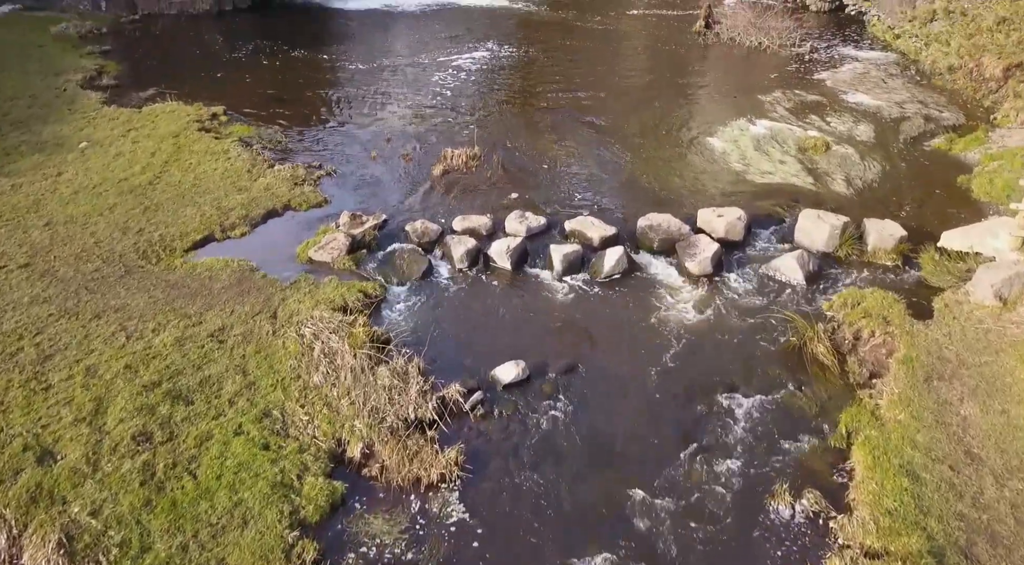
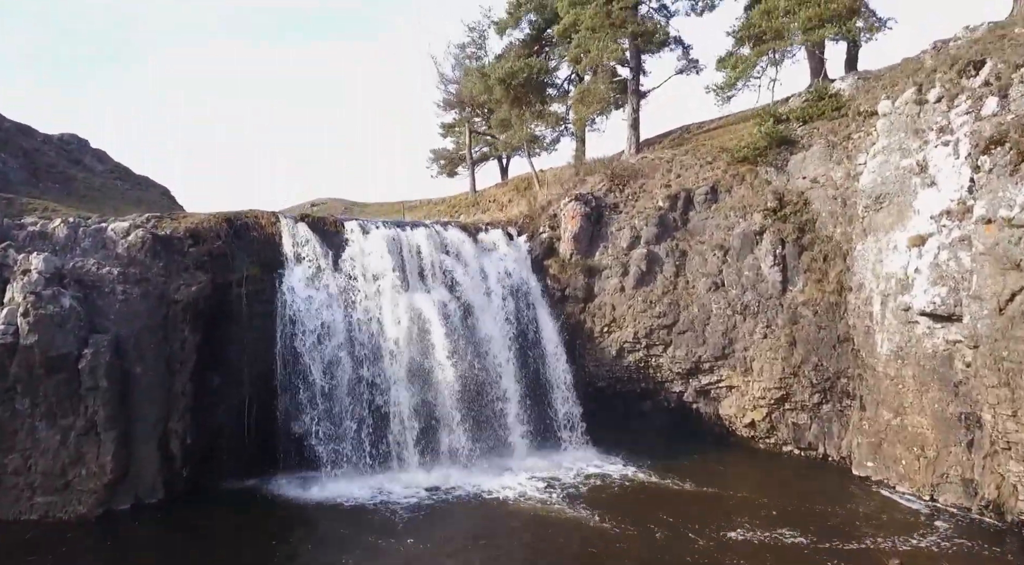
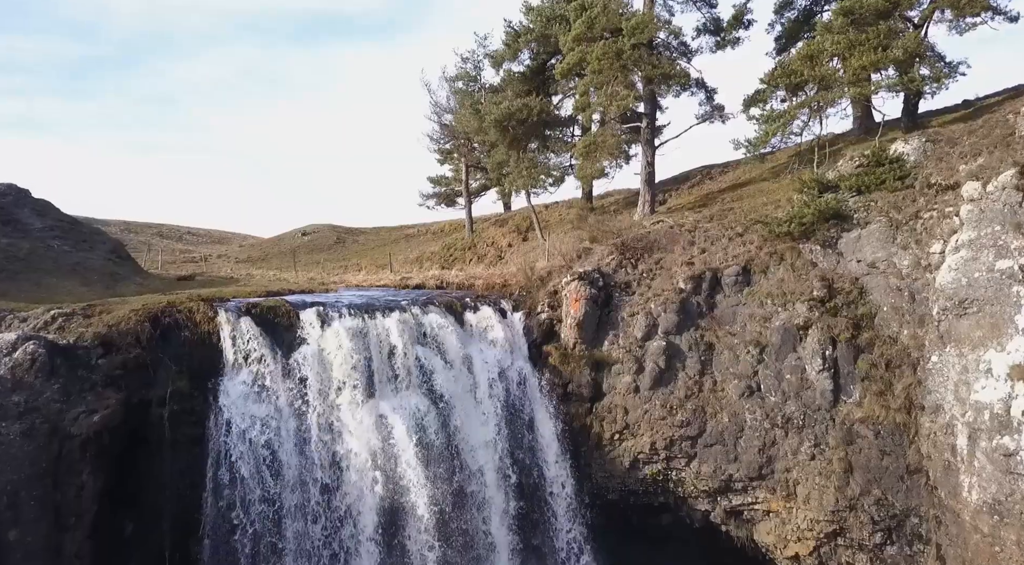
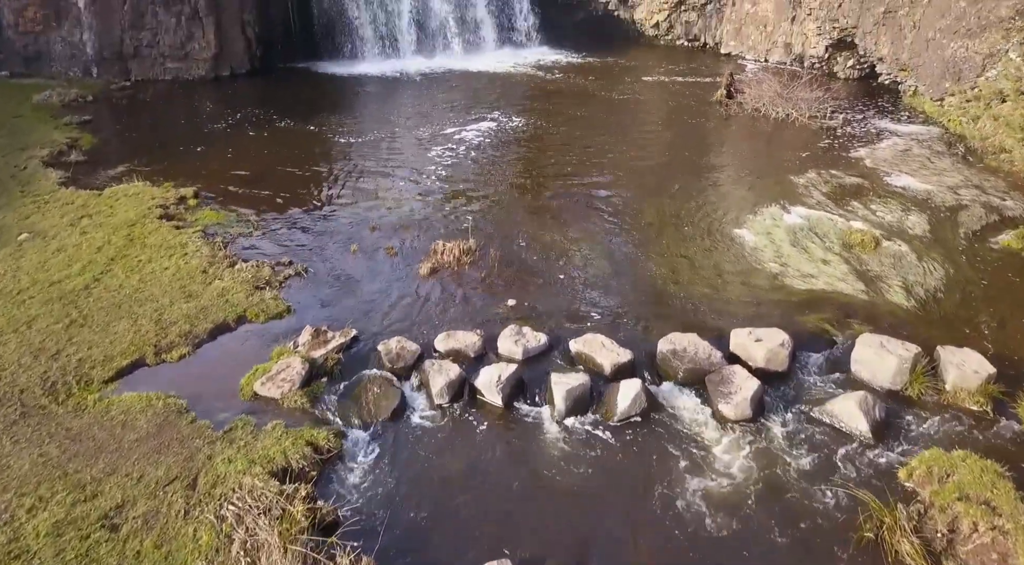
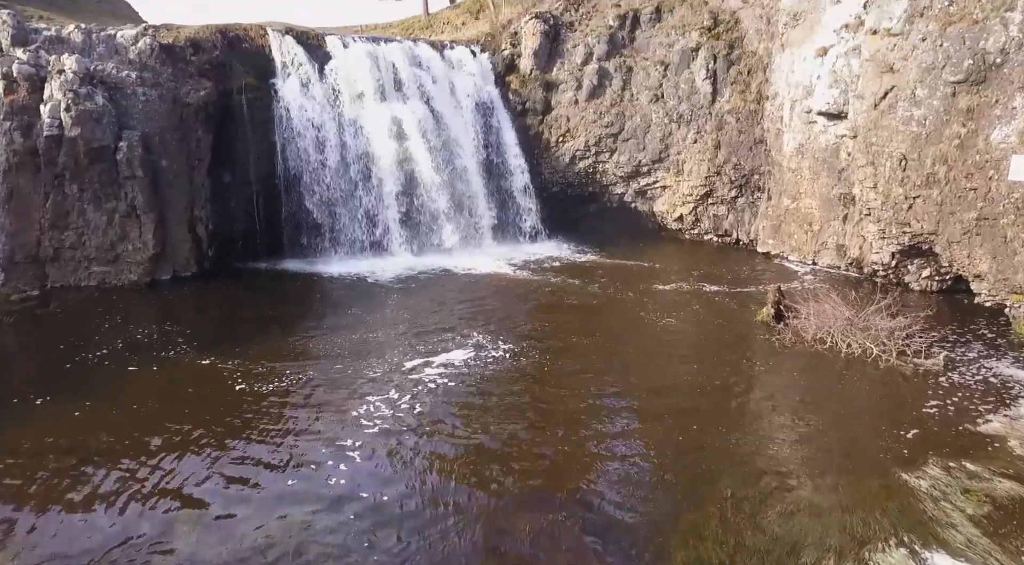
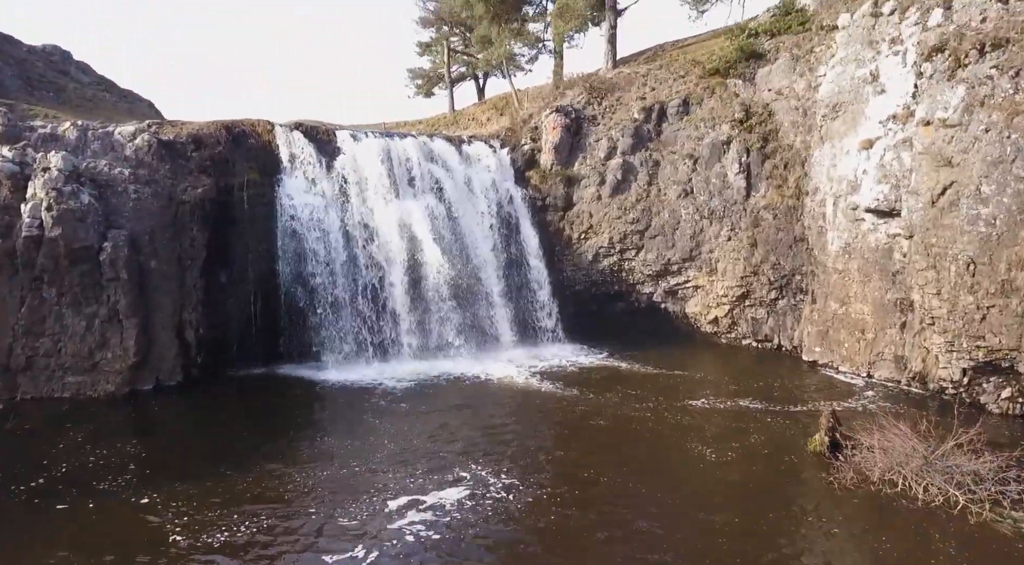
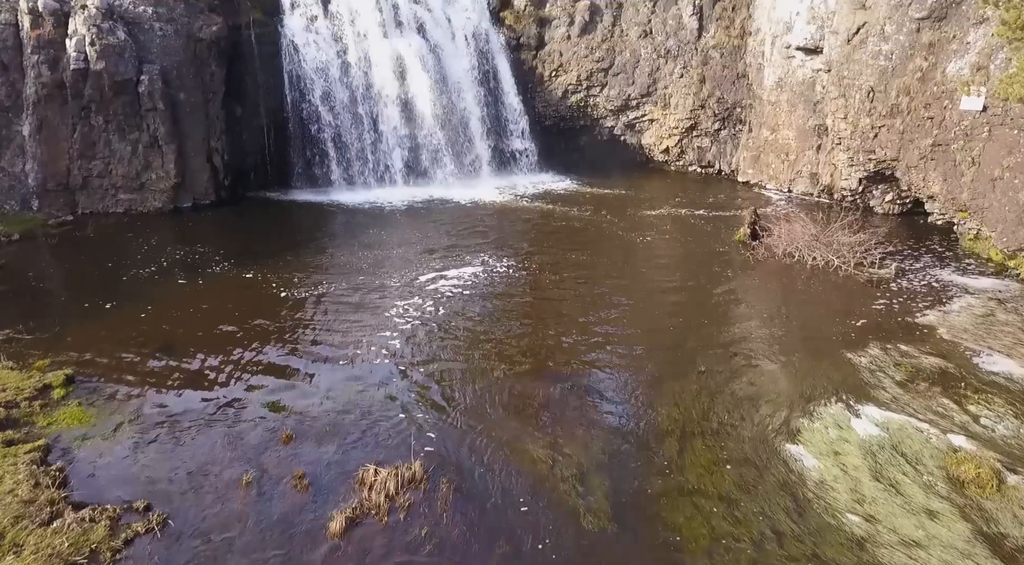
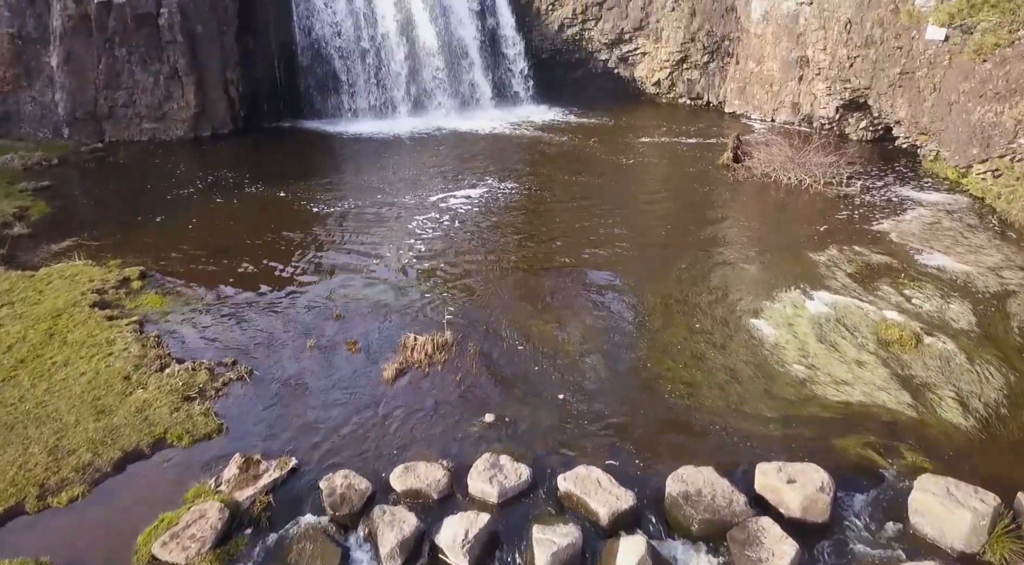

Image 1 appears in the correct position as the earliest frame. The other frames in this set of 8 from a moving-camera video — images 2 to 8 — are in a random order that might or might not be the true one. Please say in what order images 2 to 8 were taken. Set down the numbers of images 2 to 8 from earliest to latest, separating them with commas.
4, 8, 7, 5, 6, 2, 3
